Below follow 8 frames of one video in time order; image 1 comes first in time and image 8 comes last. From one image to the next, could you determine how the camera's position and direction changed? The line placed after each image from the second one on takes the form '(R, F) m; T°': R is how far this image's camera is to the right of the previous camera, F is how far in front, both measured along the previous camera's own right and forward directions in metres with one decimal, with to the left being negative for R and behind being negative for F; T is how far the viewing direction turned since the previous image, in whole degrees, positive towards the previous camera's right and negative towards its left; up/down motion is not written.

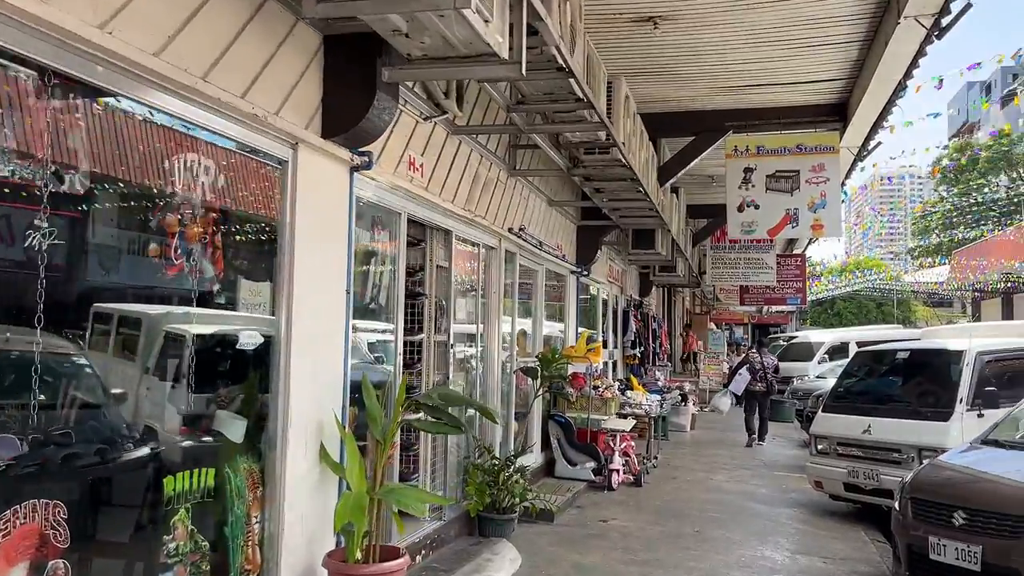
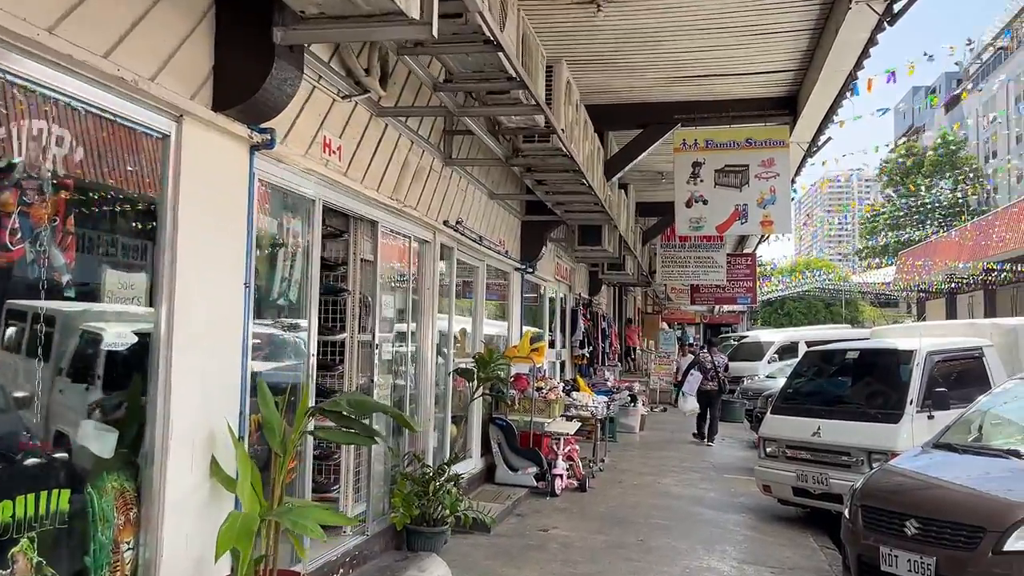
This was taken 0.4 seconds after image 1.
(+0.1, +0.4) m; +3°
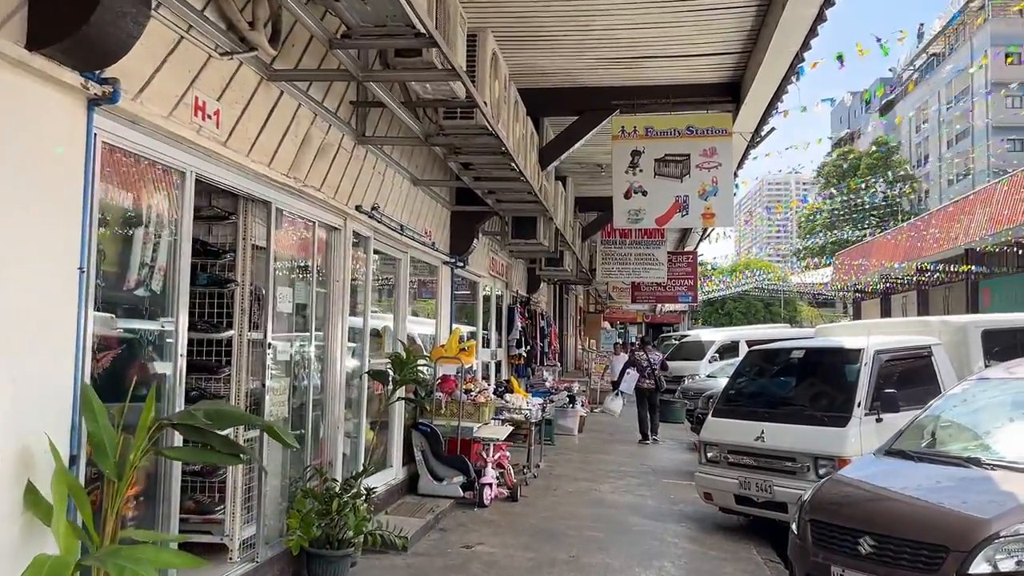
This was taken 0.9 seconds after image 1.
(+0.2, +0.6) m; +4°
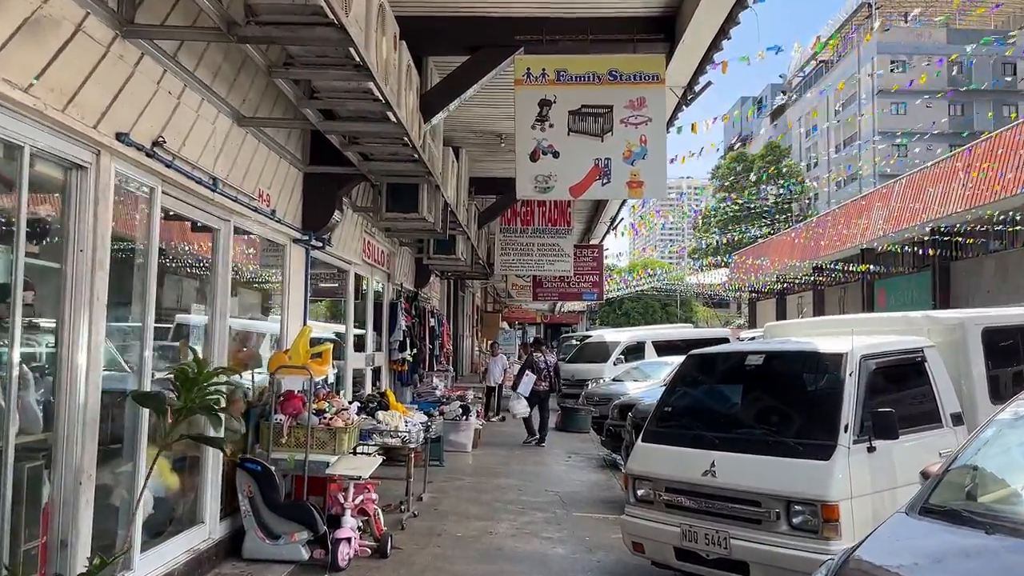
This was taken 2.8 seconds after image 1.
(+0.2, +1.8) m; +7°
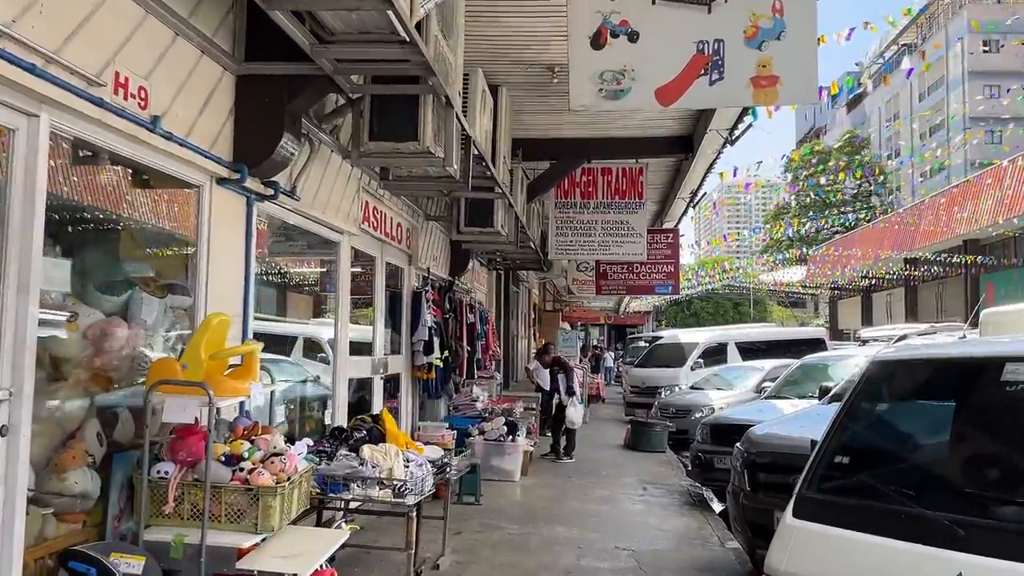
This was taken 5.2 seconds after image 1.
(+0.1, +2.4) m; -4°
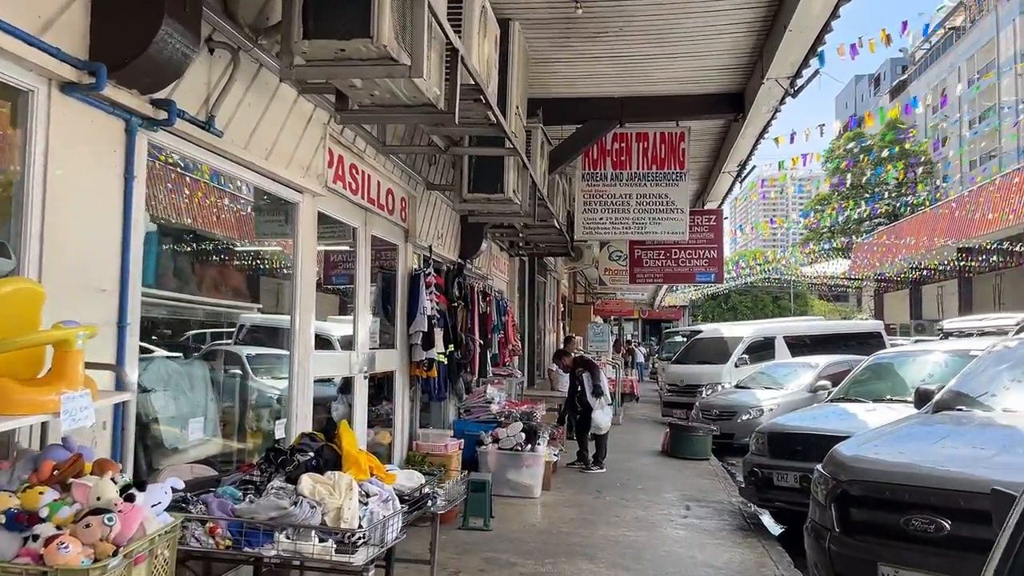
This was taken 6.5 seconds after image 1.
(+0.1, +1.4) m; -2°
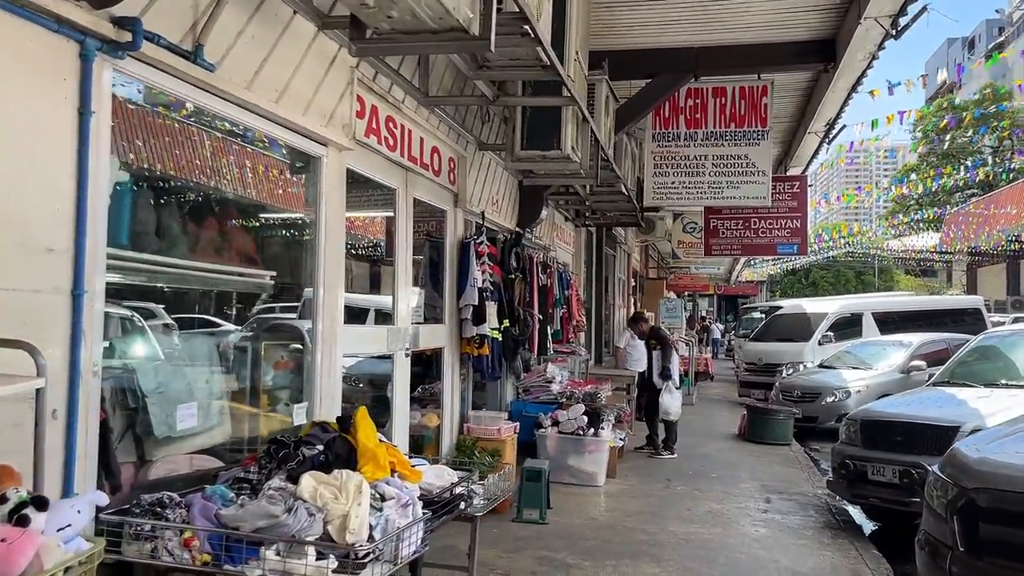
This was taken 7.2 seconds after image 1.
(+0.1, +0.6) m; -5°
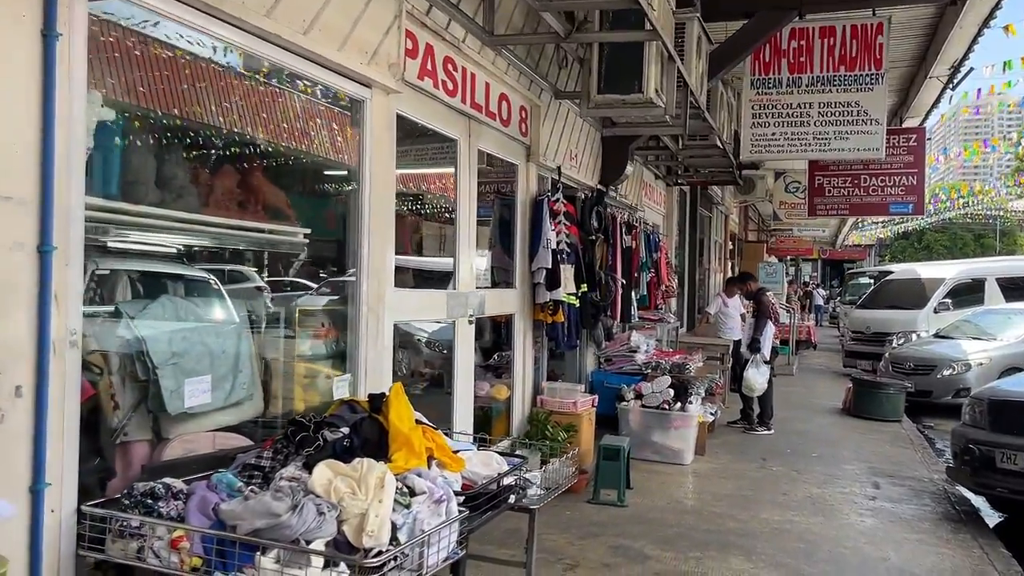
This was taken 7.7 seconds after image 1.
(+0.1, +0.5) m; -6°
